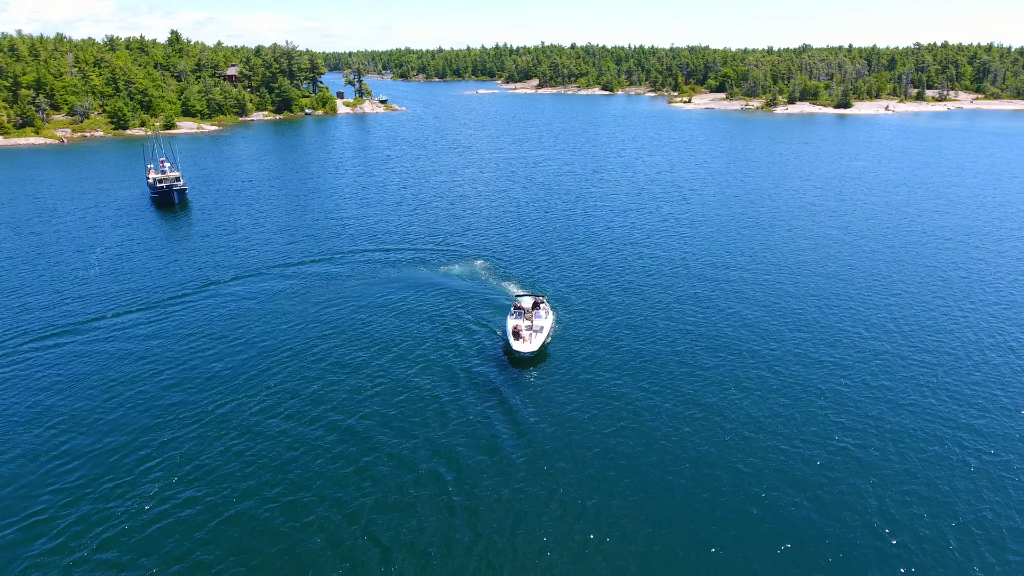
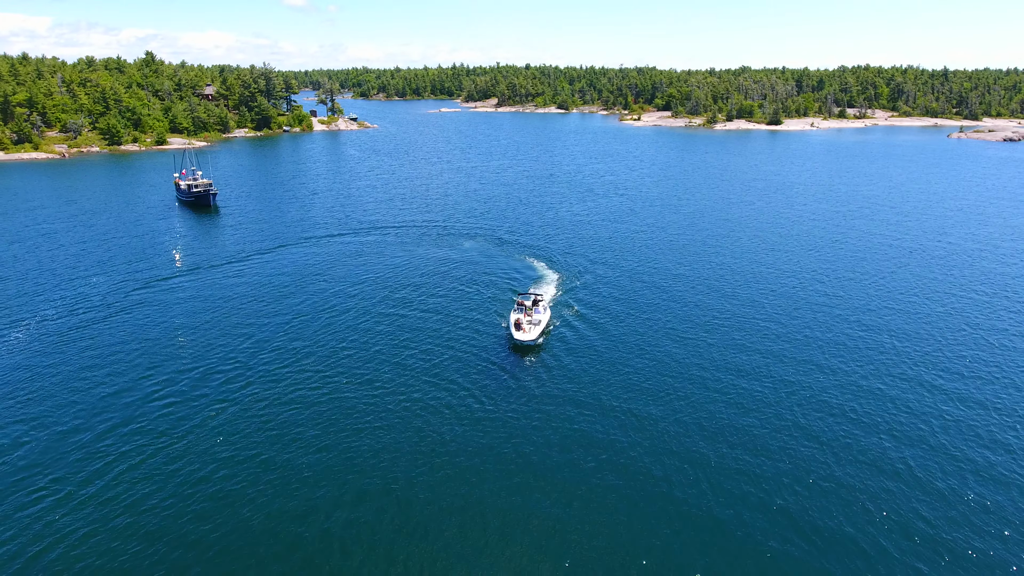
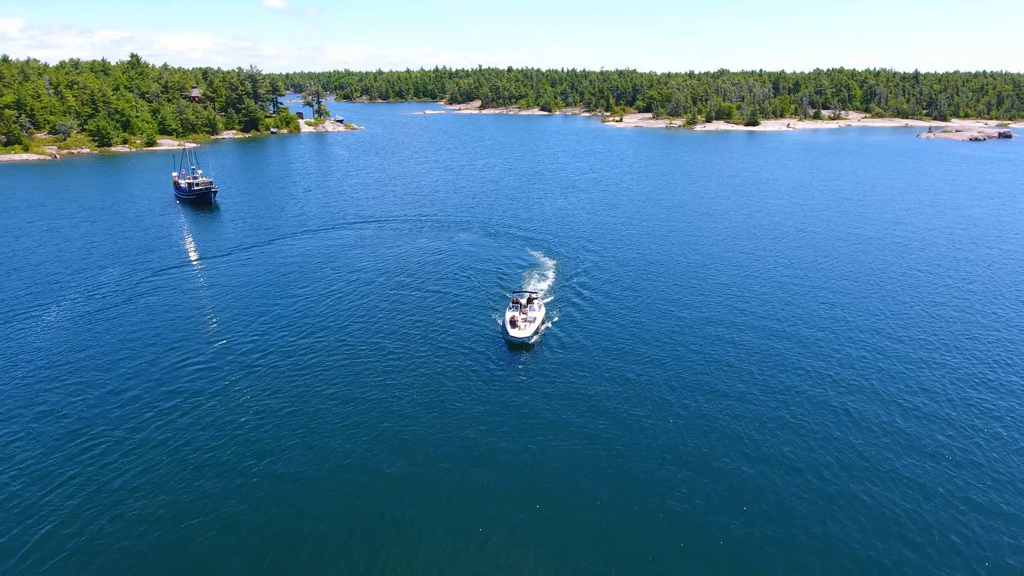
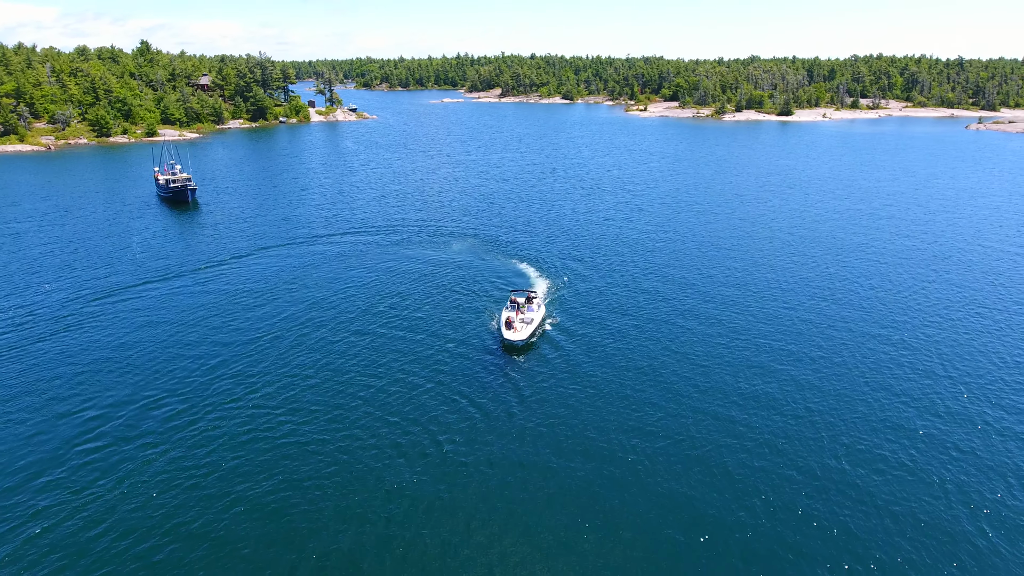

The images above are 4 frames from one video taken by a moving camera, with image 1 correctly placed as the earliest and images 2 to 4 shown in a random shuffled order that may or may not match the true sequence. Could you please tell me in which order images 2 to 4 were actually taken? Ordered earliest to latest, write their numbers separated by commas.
4, 2, 3
